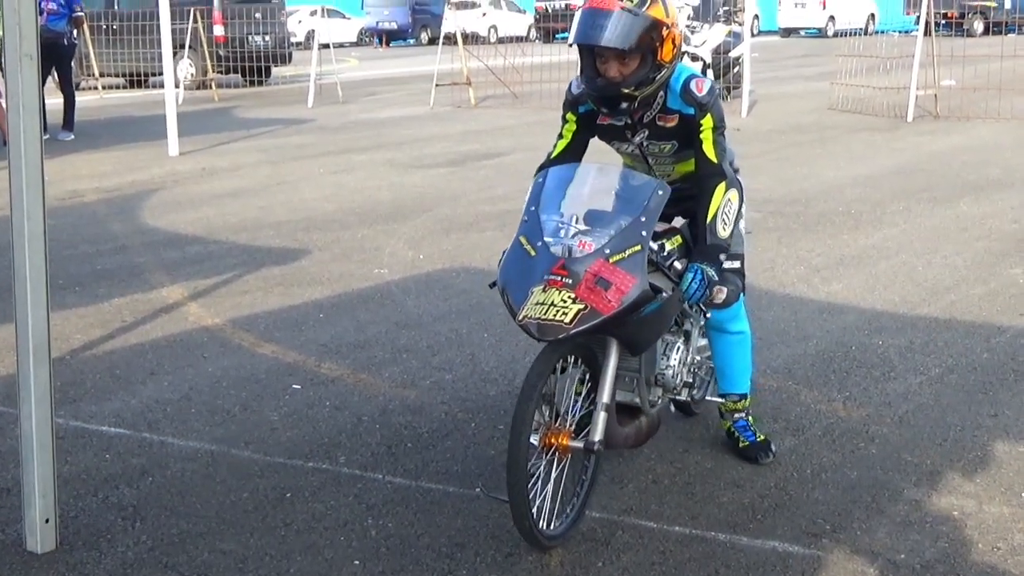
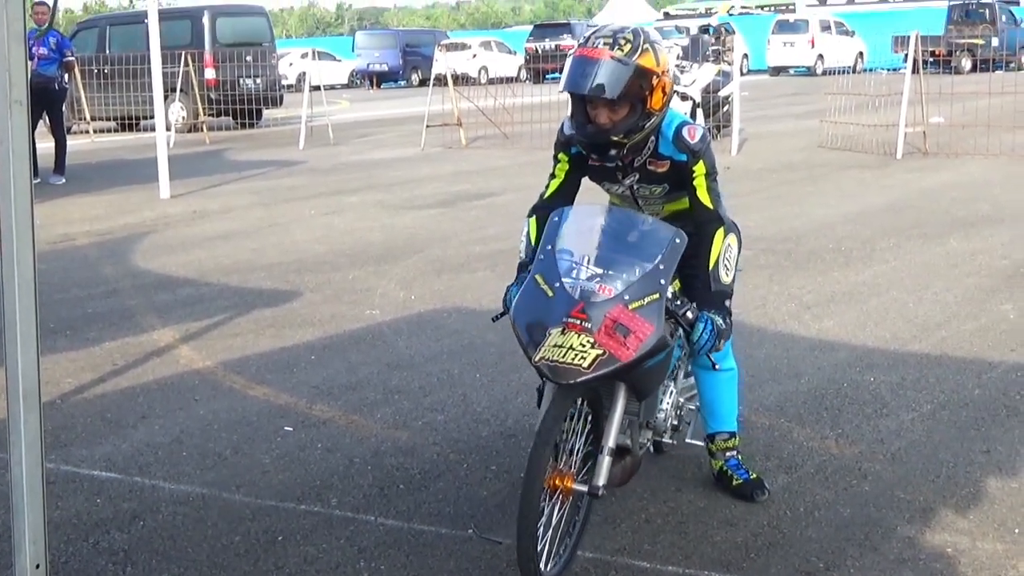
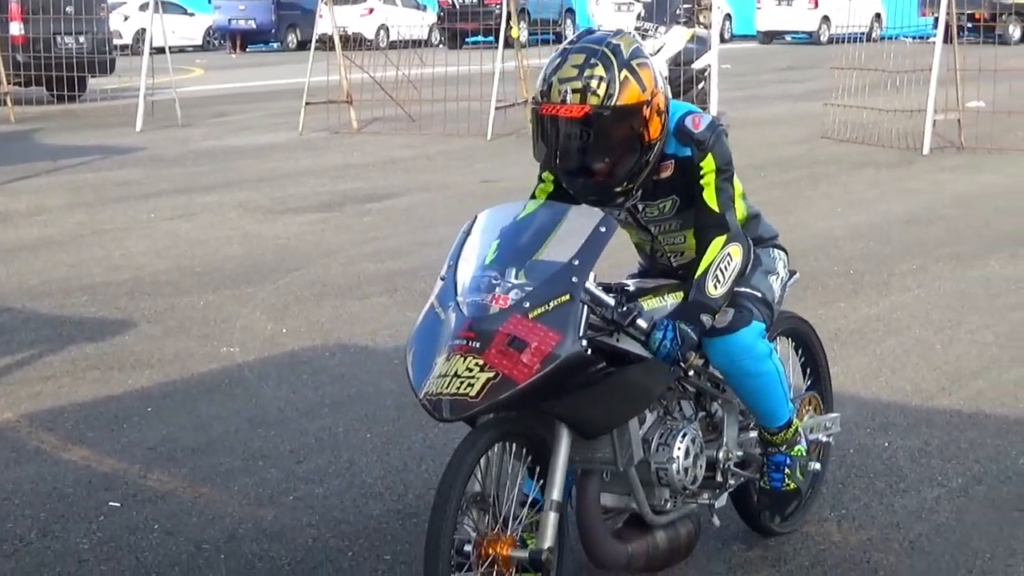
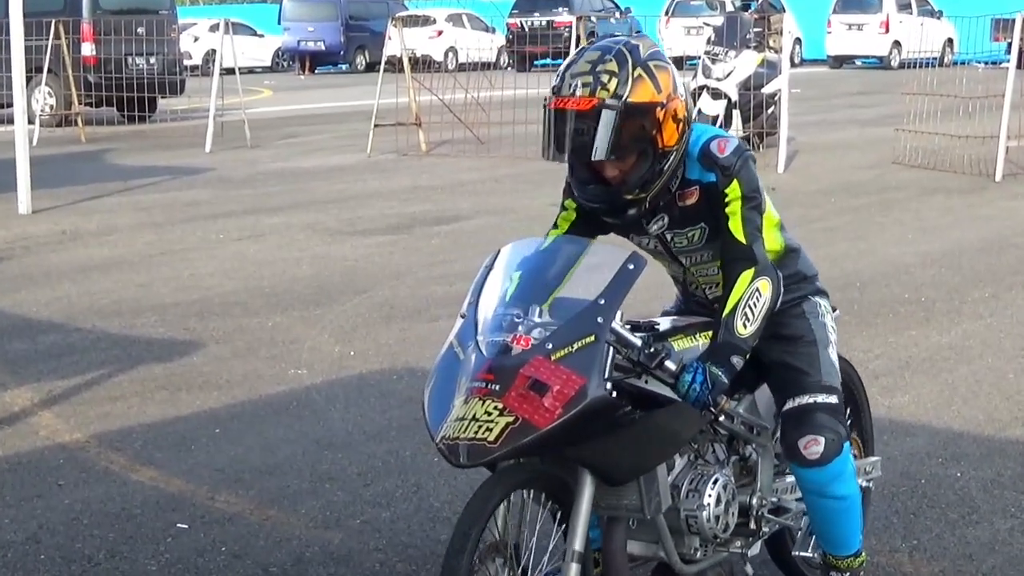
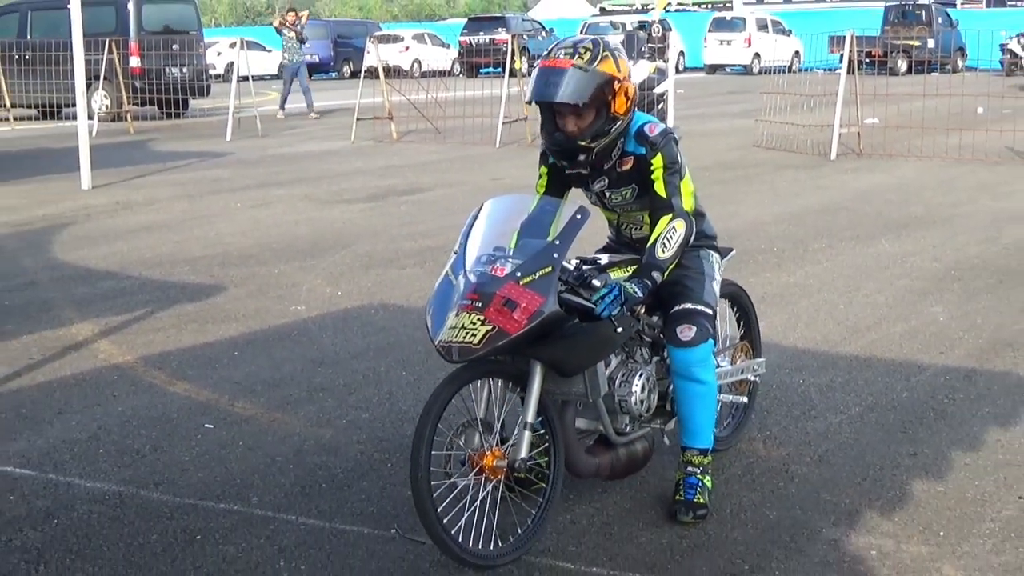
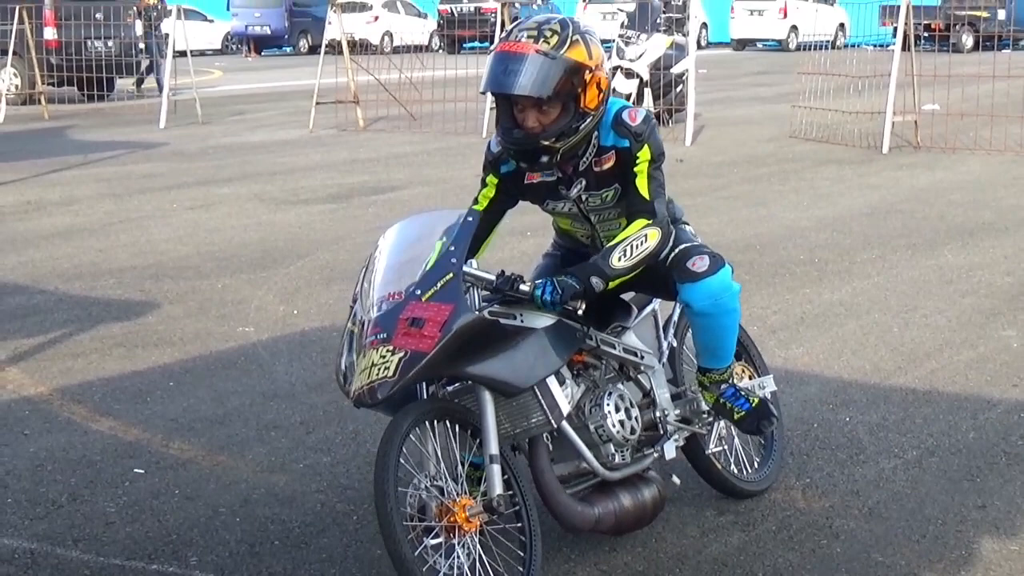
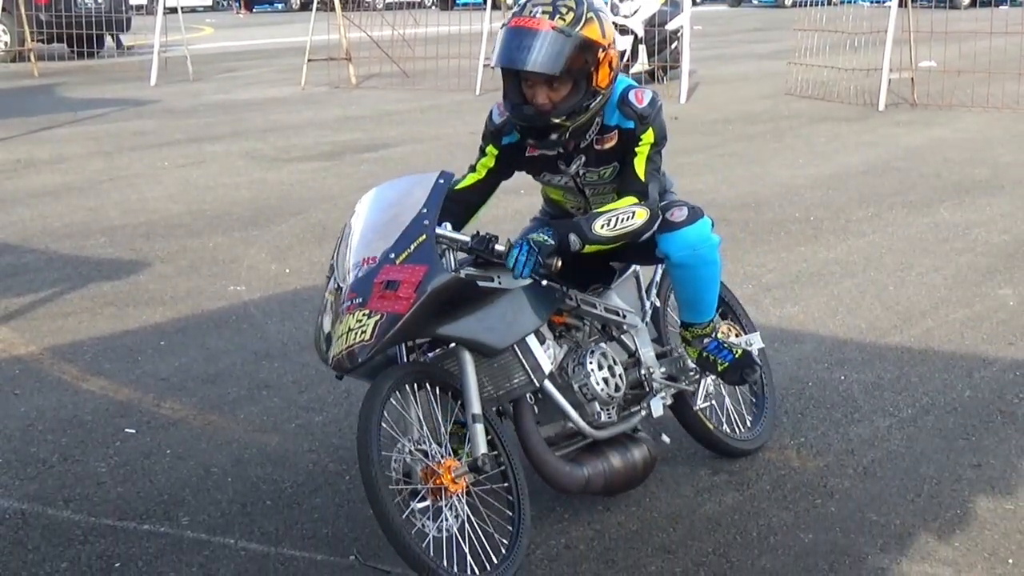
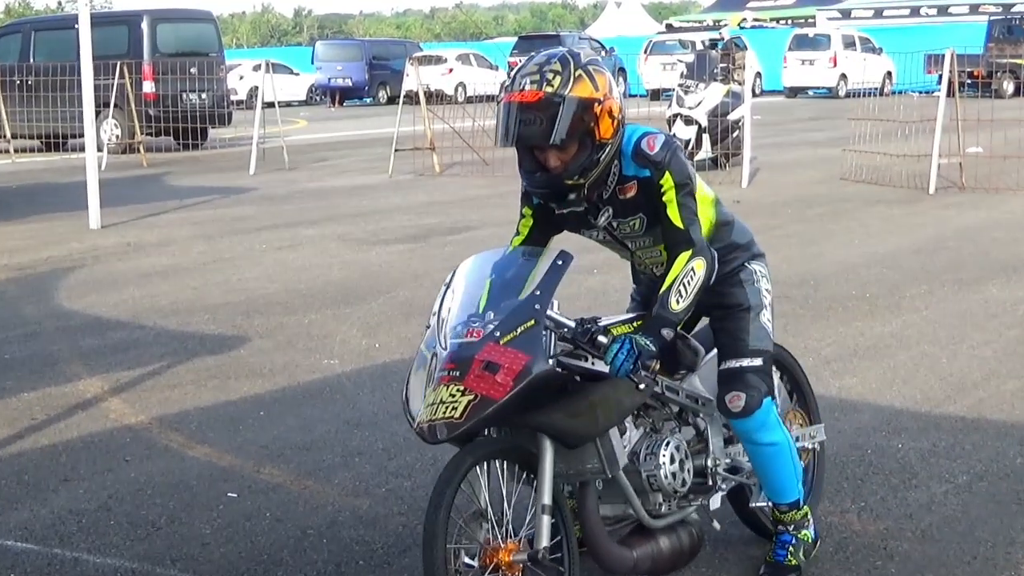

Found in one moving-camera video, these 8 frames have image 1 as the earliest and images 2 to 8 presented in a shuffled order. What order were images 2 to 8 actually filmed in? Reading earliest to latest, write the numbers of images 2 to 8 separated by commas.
2, 8, 4, 3, 7, 6, 5
